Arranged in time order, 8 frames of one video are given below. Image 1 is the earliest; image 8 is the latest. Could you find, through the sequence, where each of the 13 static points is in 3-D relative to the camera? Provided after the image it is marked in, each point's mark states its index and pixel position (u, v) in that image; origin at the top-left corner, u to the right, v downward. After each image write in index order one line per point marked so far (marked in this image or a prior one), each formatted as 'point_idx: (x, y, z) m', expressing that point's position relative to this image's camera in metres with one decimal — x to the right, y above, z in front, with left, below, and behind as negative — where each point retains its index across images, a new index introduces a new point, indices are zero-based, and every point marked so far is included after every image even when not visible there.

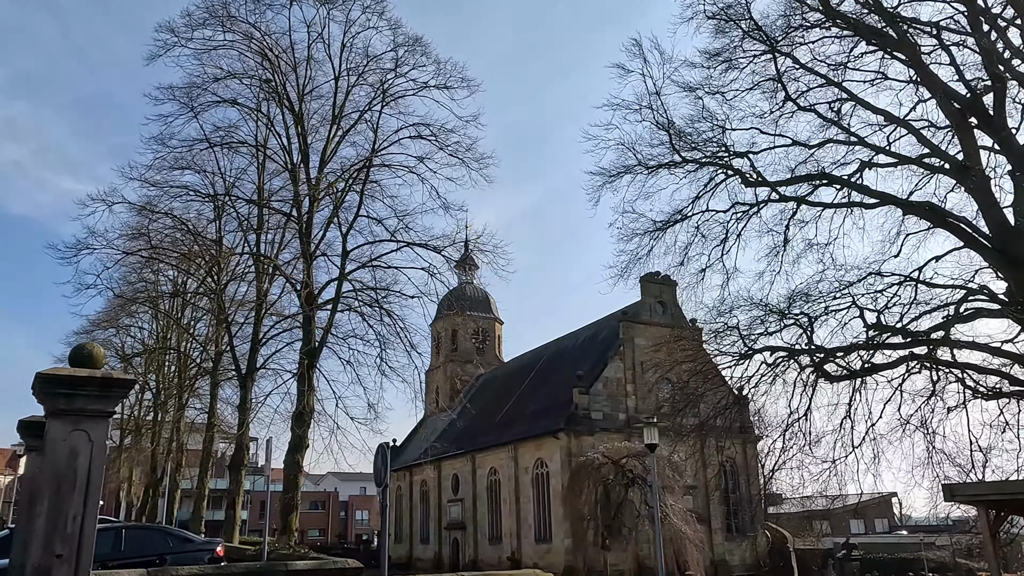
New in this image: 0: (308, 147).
0: (-3.6, +2.5, +13.7) m
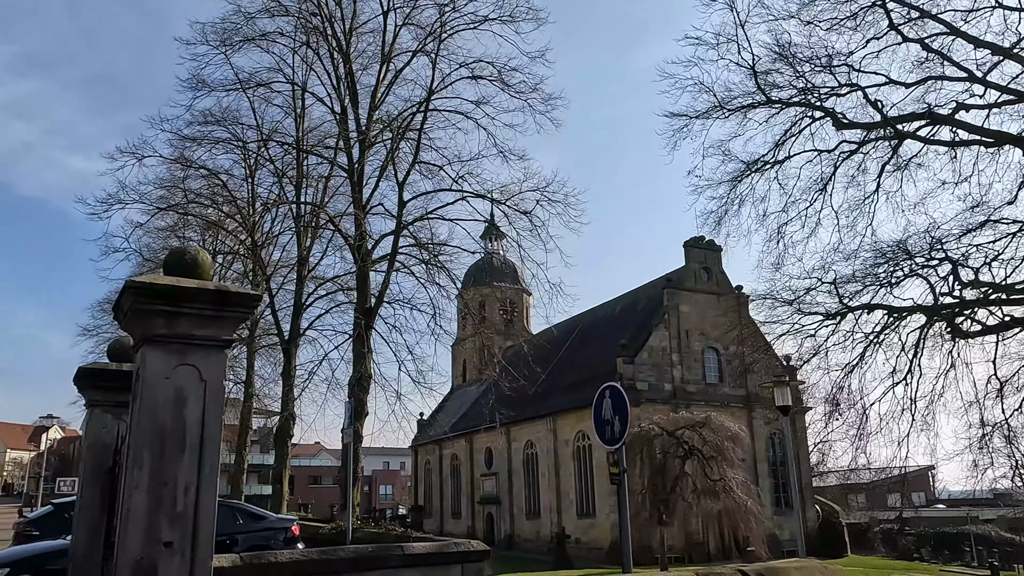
0: (-2.6, +3.2, +12.5) m
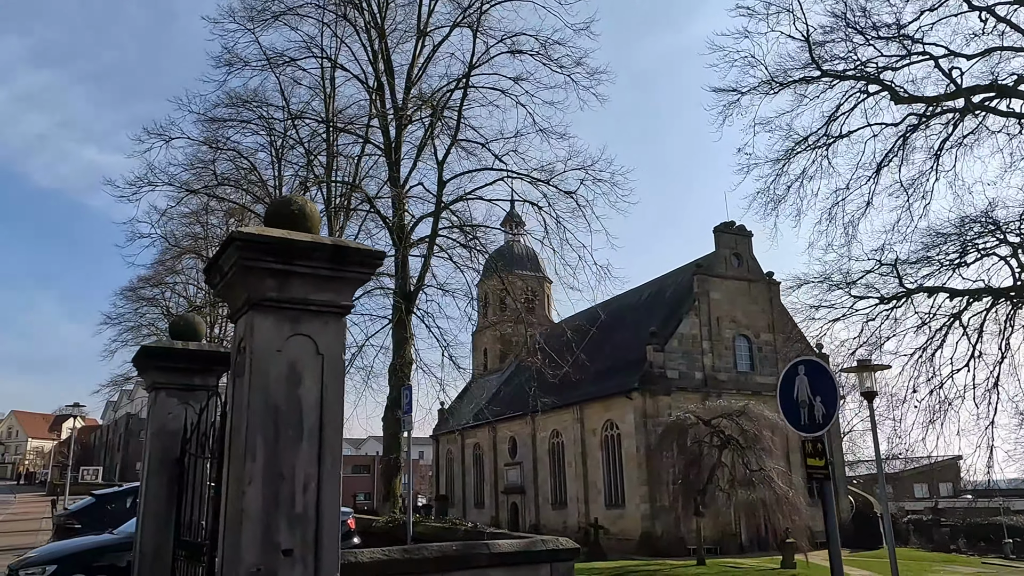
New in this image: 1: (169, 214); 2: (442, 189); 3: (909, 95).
0: (-1.9, +3.5, +12.1) m
1: (-7.5, +1.6, +16.5) m
2: (-1.0, +1.5, +11.4) m
3: (+6.1, +2.9, +11.6) m
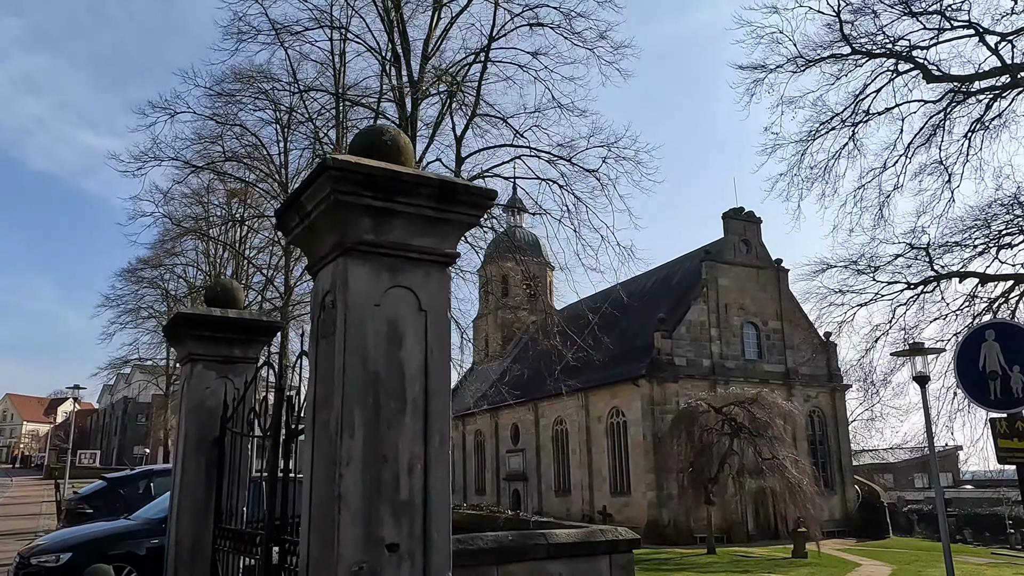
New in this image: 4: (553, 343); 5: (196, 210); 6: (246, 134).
0: (-1.6, +3.8, +11.7) m
1: (-7.2, +2.0, +16.1) m
2: (-0.8, +1.7, +11.0) m
3: (+6.4, +3.2, +11.2) m
4: (+0.8, -1.0, +14.7) m
5: (-6.8, +1.7, +16.4) m
6: (-5.1, +2.9, +14.5) m
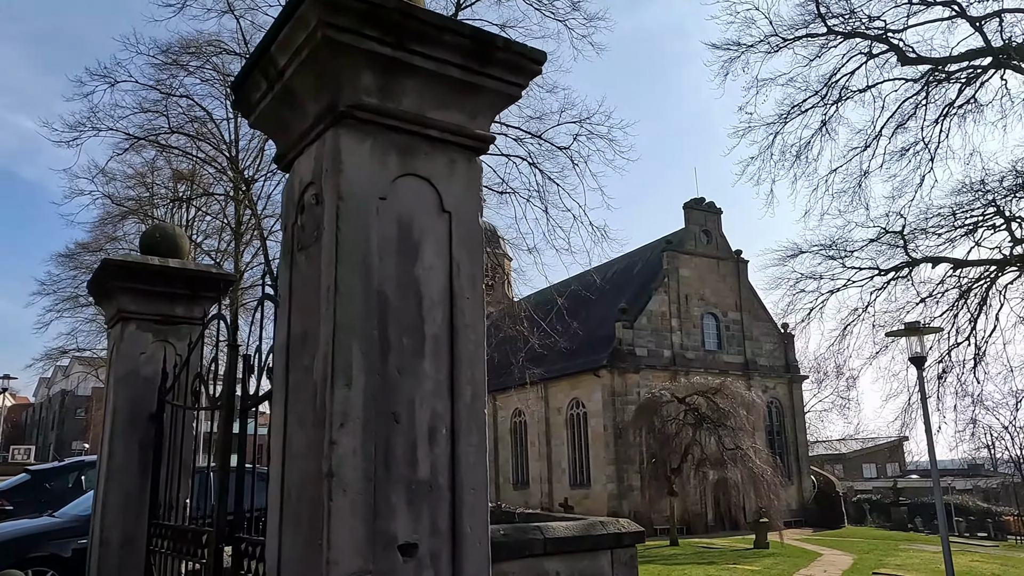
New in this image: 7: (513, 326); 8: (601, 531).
0: (-2.1, +4.0, +11.0) m
1: (-7.9, +2.3, +15.1) m
2: (-1.2, +2.0, +10.4) m
3: (+5.9, +3.4, +11.1) m
4: (+0.1, -0.8, +14.2) m
5: (-7.6, +2.0, +15.5) m
6: (-5.7, +3.2, +13.7) m
7: (0.0, -0.7, +14.4) m
8: (+0.4, -1.1, +3.6) m
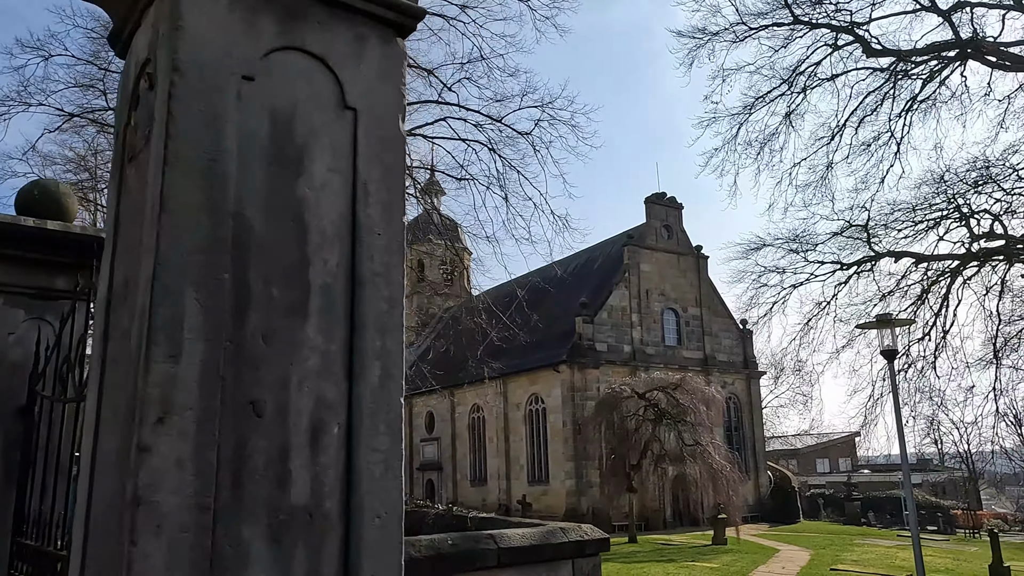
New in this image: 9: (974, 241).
0: (-2.6, +4.2, +10.5) m
1: (-8.7, +2.6, +14.3) m
2: (-1.7, +2.1, +9.9) m
3: (+5.3, +3.4, +11.0) m
4: (-0.6, -0.6, +13.8) m
5: (-8.3, +2.2, +14.7) m
6: (-6.4, +3.4, +13.0) m
7: (-0.7, -0.6, +14.0) m
8: (+0.2, -1.0, +3.2) m
9: (+6.0, +0.6, +10.0) m
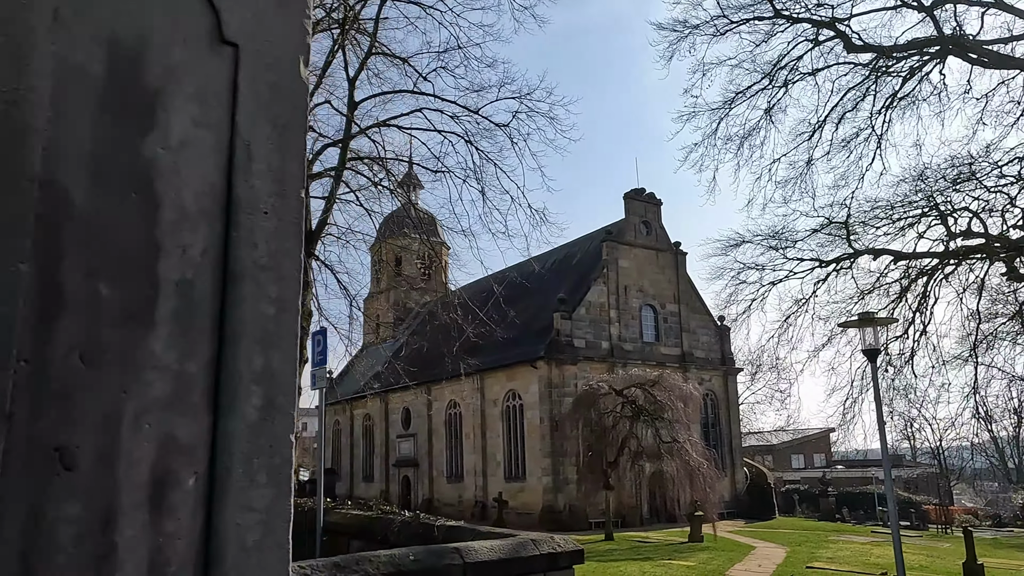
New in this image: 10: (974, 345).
0: (-2.9, +4.2, +10.2) m
1: (-9.1, +2.7, +13.8) m
2: (-2.0, +2.2, +9.7) m
3: (+5.0, +3.5, +10.9) m
4: (-1.0, -0.5, +13.6) m
5: (-8.8, +2.4, +14.2) m
6: (-6.8, +3.6, +12.6) m
7: (-1.2, -0.5, +13.7) m
8: (+0.1, -1.0, +3.0) m
9: (+5.7, +0.6, +9.9) m
10: (+6.5, -0.8, +10.7) m
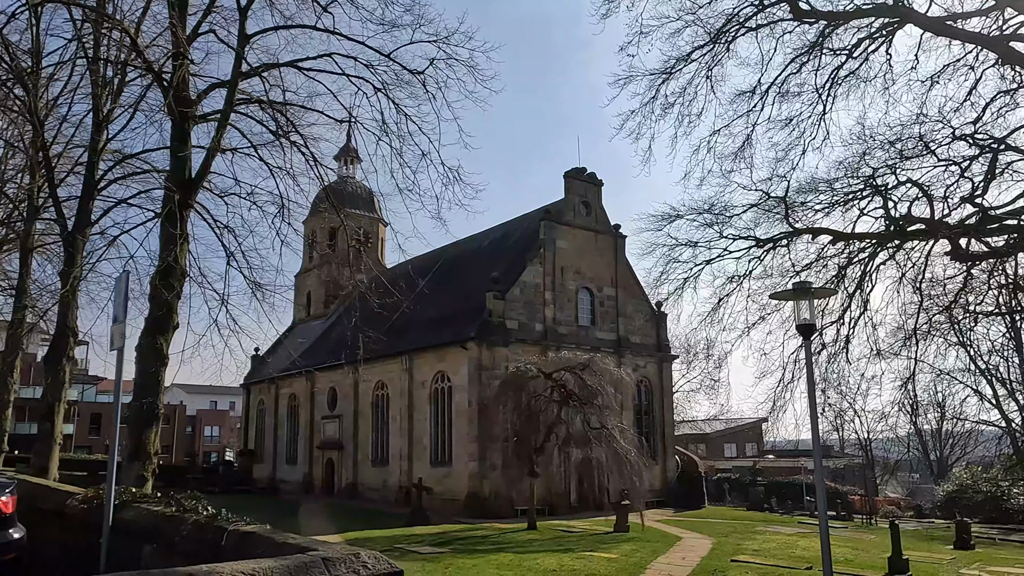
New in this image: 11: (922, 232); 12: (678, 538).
0: (-3.8, +4.7, +9.0) m
1: (-10.3, +3.5, +12.2) m
2: (-3.0, +2.6, +8.5) m
3: (+4.0, +3.7, +10.2) m
4: (-2.4, 0.0, +12.6) m
5: (-10.0, +3.1, +12.6) m
6: (-7.9, +4.2, +11.1) m
7: (-2.5, 0.0, +12.7) m
8: (-0.5, -0.8, +2.1) m
9: (+4.7, +0.8, +9.4) m
10: (+5.3, -0.6, +10.2) m
11: (+4.9, +0.7, +9.0) m
12: (+3.4, -5.2, +15.9) m
